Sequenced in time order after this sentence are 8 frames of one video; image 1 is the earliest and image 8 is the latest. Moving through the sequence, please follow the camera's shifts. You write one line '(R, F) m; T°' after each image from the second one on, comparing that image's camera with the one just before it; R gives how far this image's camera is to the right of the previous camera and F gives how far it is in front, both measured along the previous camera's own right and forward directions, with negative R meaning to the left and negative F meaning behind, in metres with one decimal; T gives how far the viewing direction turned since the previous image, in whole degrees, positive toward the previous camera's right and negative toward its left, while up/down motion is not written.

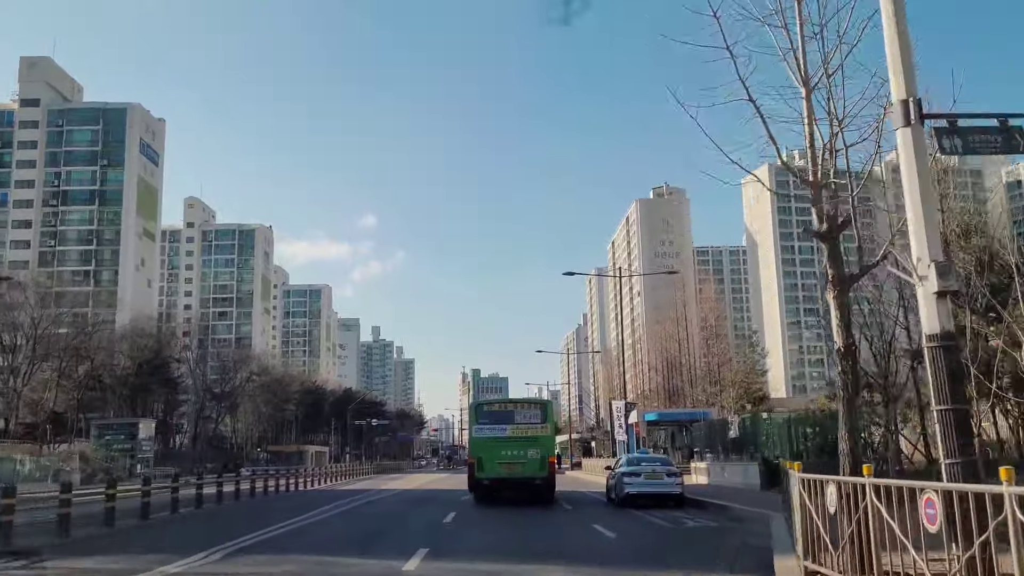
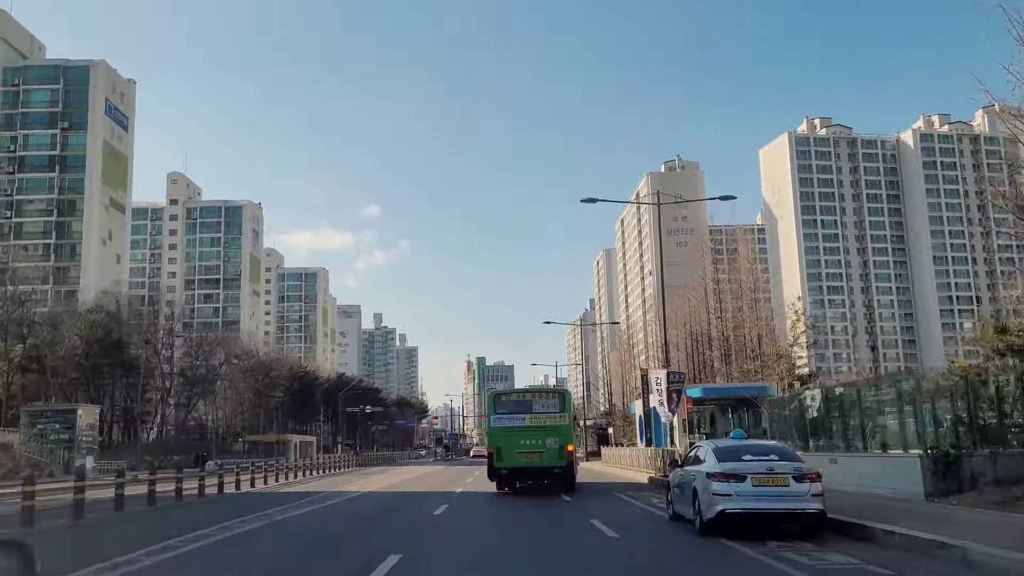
(+0.1, +6.4) m; 0°
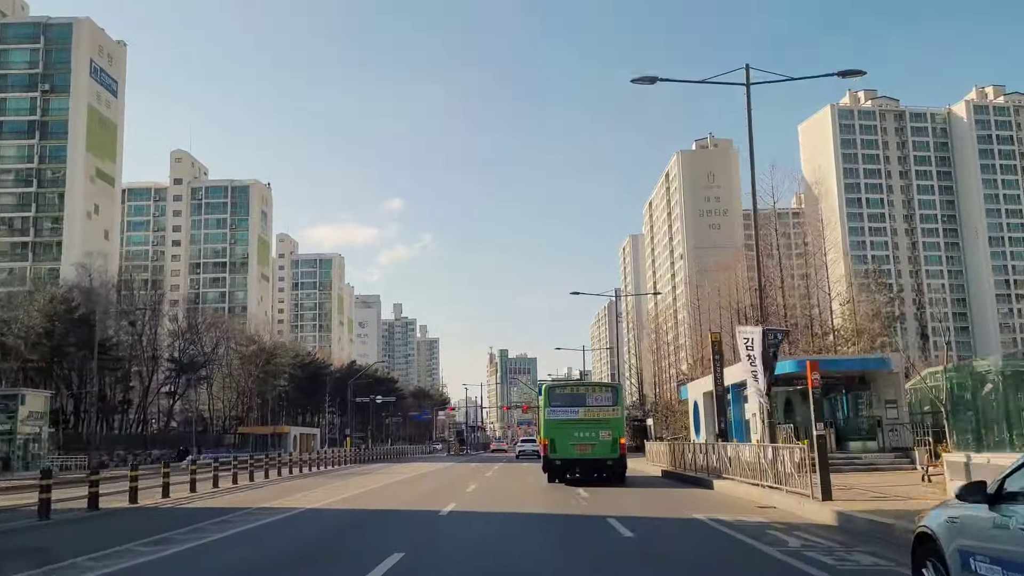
(+0.1, +6.1) m; -2°
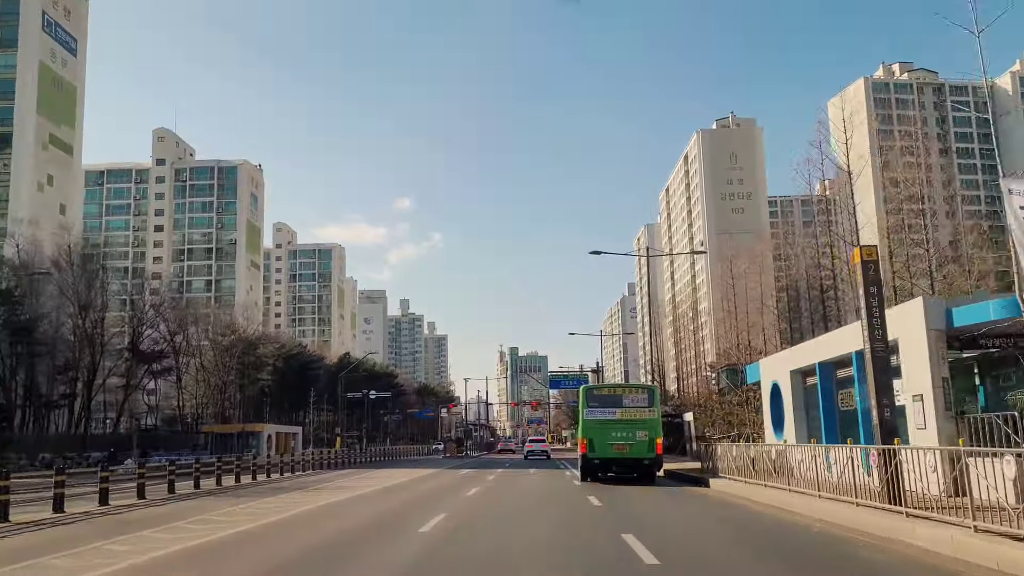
(+0.3, +7.0) m; -1°
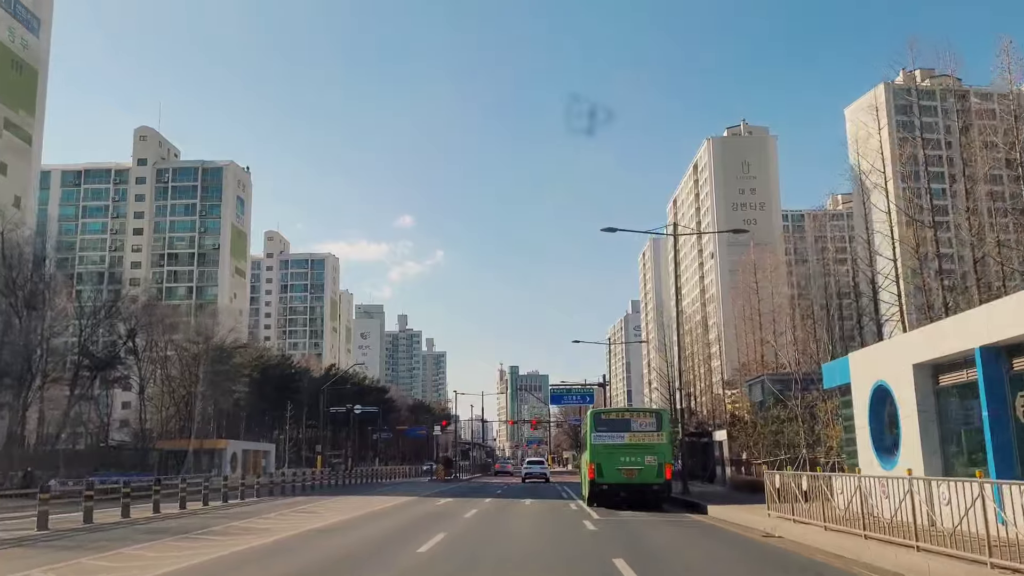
(+0.2, +5.0) m; 0°
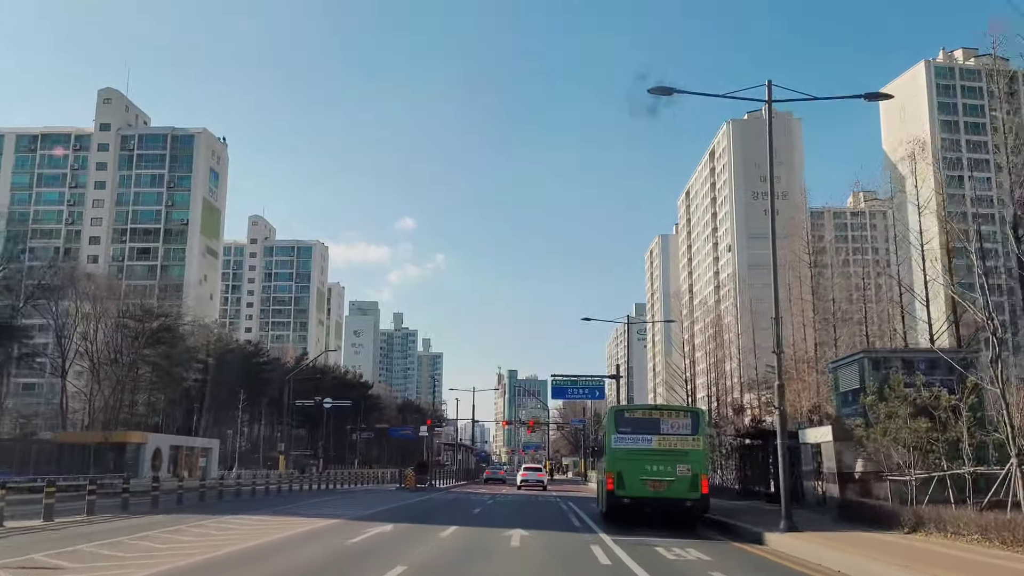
(+0.2, +7.9) m; 0°
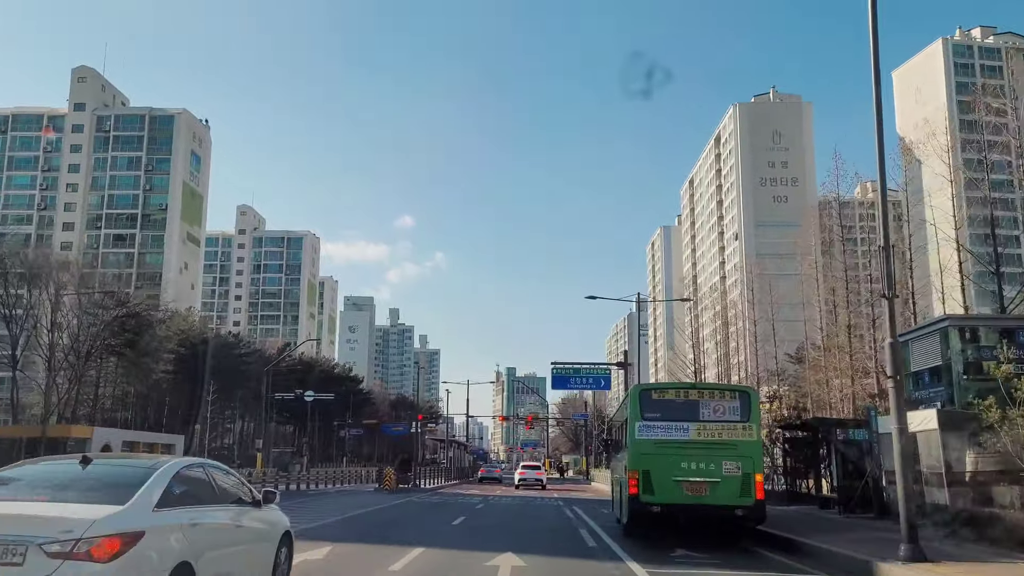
(+0.1, +3.7) m; 0°
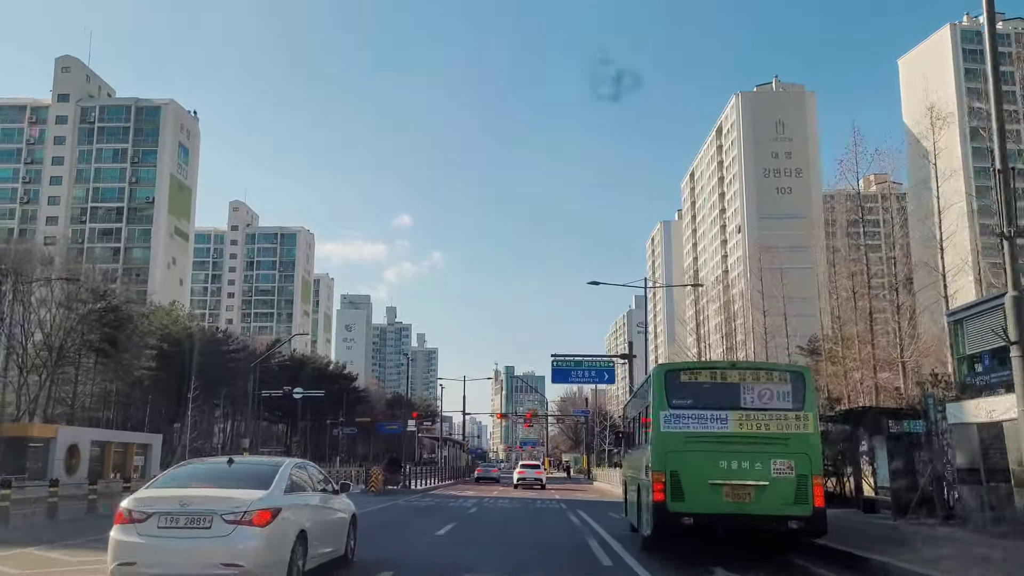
(0.0, +2.0) m; 0°
